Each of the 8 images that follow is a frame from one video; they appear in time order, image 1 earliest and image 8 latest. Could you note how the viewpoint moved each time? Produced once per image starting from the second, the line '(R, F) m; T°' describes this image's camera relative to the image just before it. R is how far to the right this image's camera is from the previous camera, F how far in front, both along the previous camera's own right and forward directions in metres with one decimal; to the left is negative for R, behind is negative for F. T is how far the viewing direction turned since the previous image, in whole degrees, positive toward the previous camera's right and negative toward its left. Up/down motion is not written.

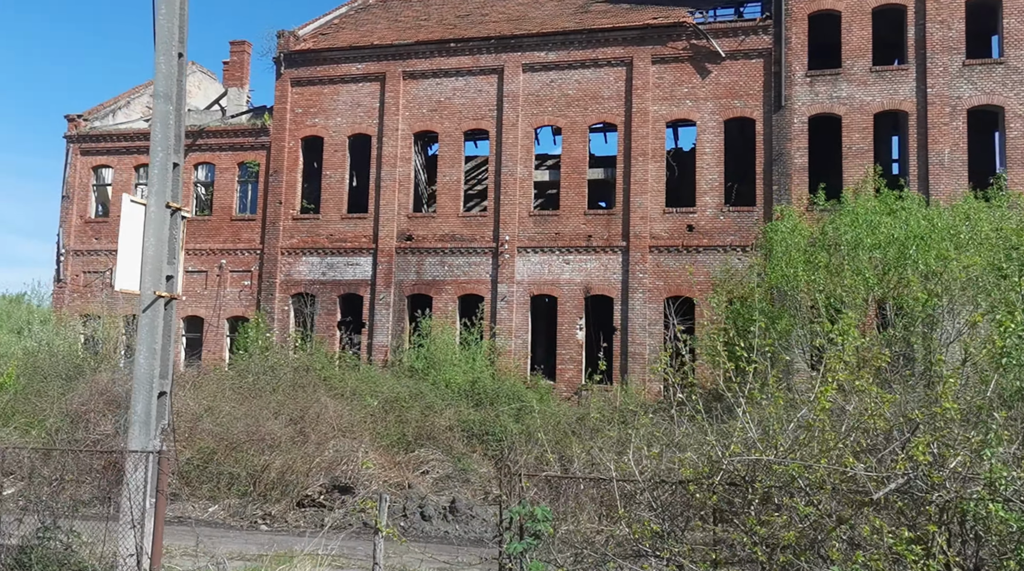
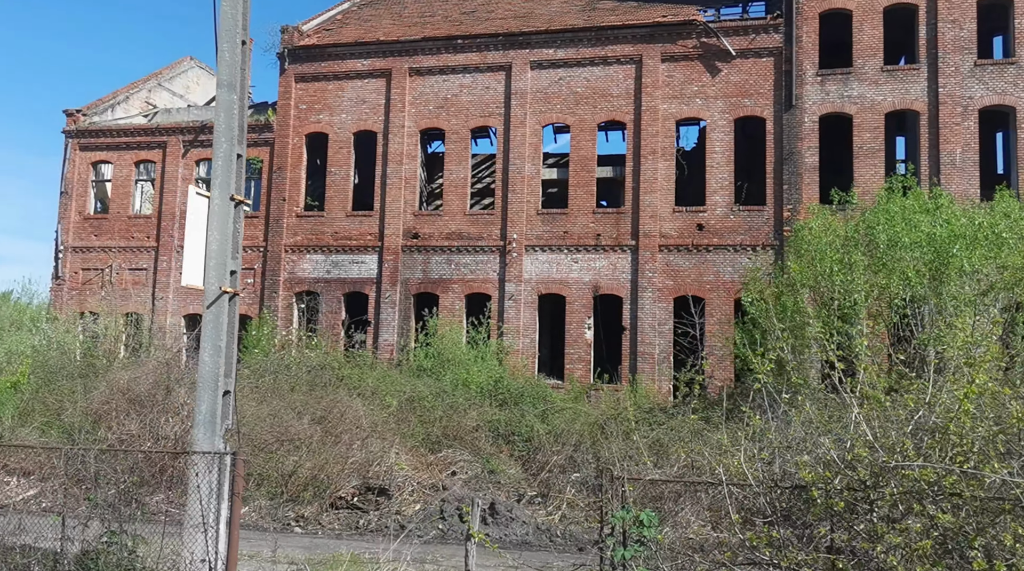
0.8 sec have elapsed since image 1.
(-0.5, +0.2) m; +1°
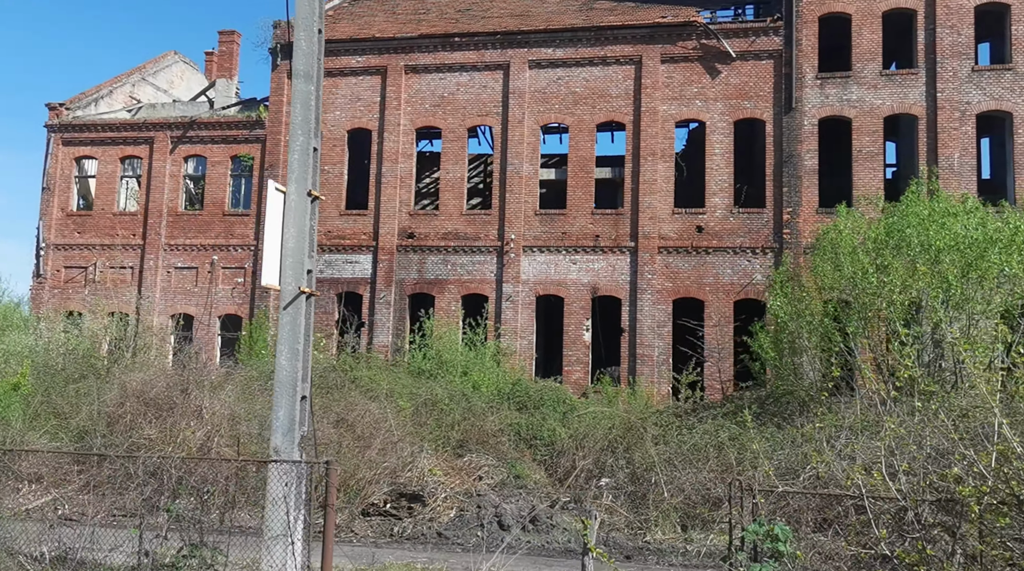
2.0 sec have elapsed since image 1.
(-0.7, +0.2) m; +2°
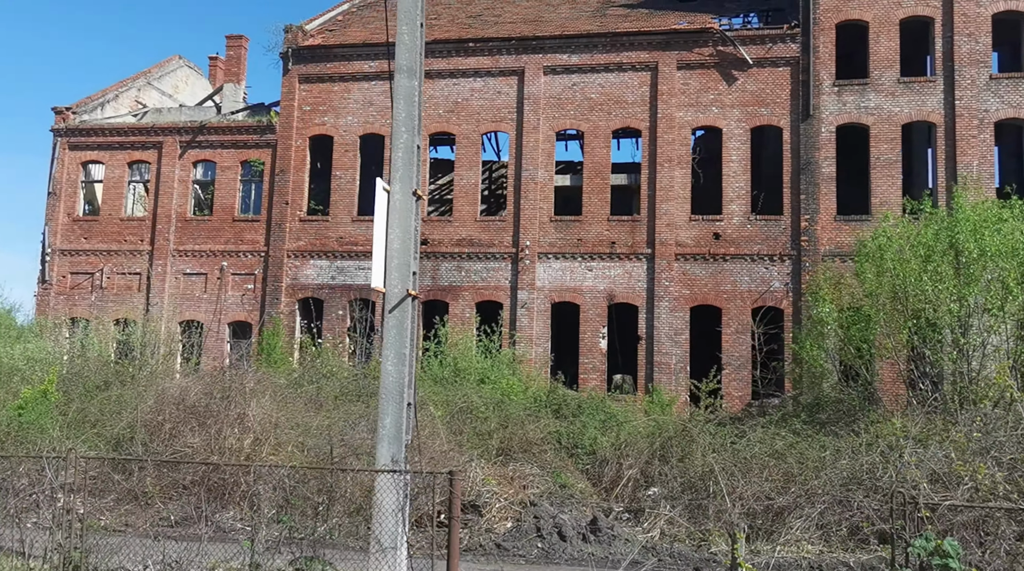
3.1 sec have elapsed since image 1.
(-0.6, +0.2) m; +1°
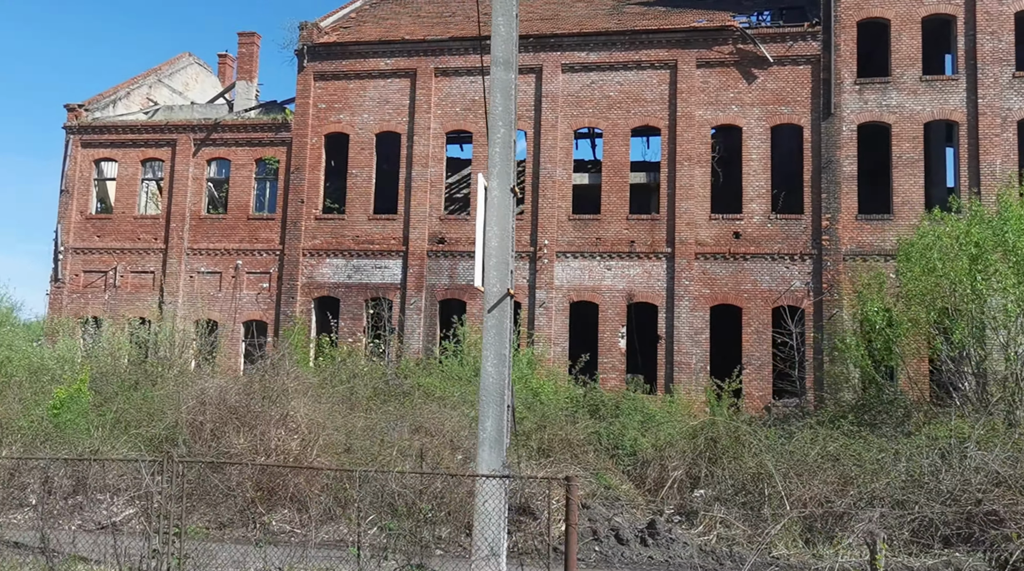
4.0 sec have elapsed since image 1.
(-0.5, +0.1) m; 0°
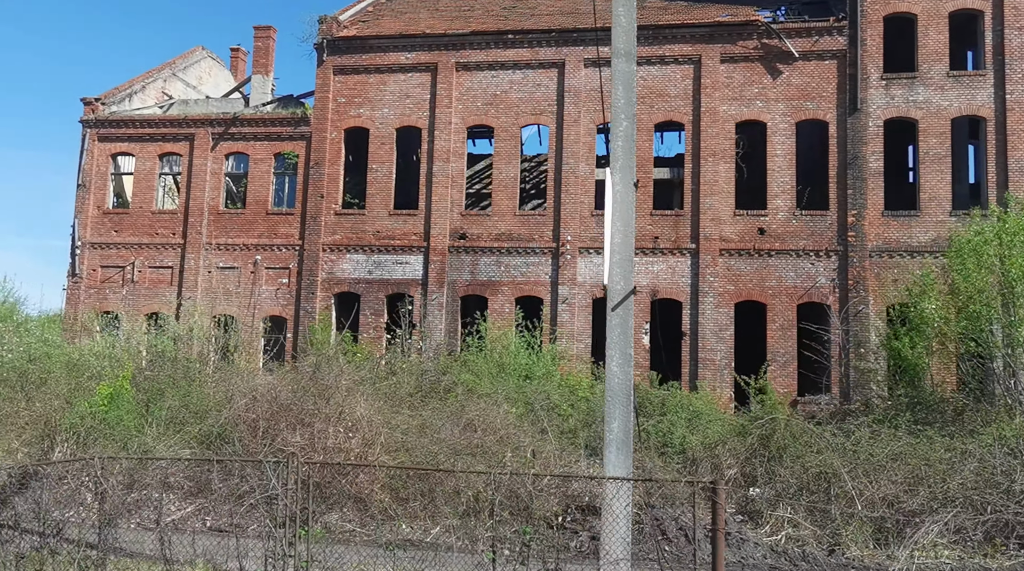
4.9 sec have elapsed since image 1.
(-0.6, +0.1) m; 0°
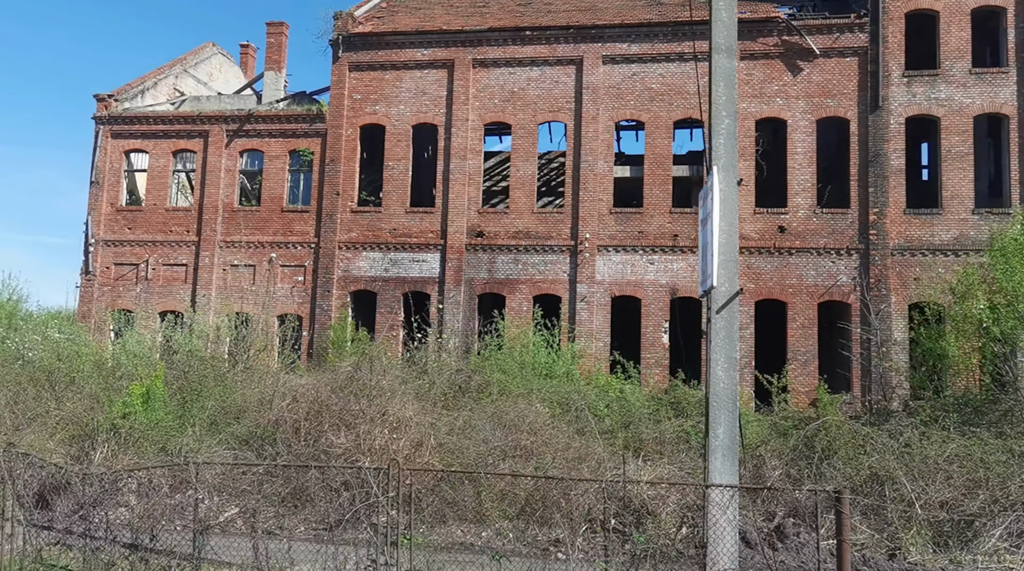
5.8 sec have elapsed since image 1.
(-0.5, +0.1) m; 0°
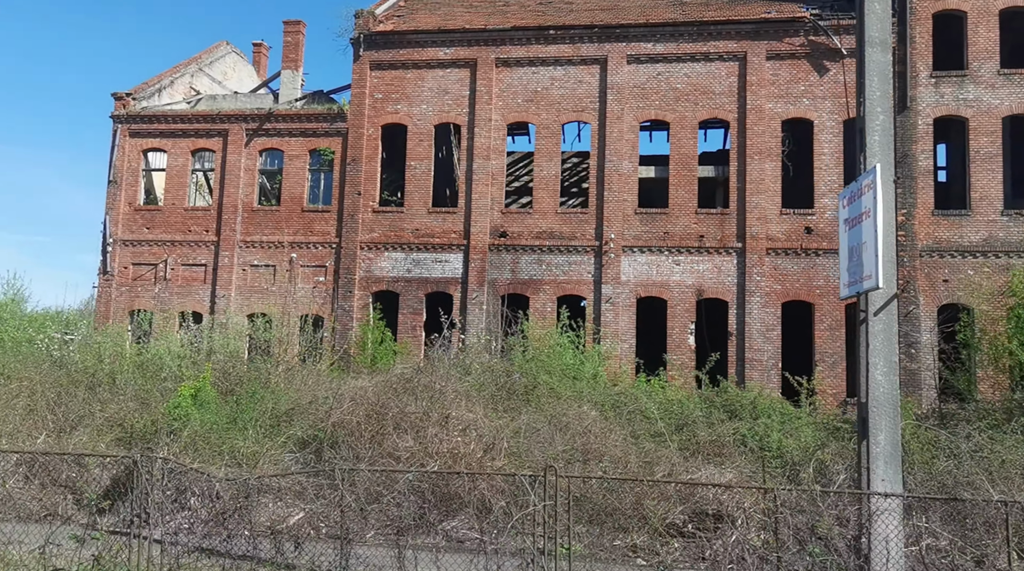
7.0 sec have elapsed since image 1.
(-0.7, +0.2) m; 0°
